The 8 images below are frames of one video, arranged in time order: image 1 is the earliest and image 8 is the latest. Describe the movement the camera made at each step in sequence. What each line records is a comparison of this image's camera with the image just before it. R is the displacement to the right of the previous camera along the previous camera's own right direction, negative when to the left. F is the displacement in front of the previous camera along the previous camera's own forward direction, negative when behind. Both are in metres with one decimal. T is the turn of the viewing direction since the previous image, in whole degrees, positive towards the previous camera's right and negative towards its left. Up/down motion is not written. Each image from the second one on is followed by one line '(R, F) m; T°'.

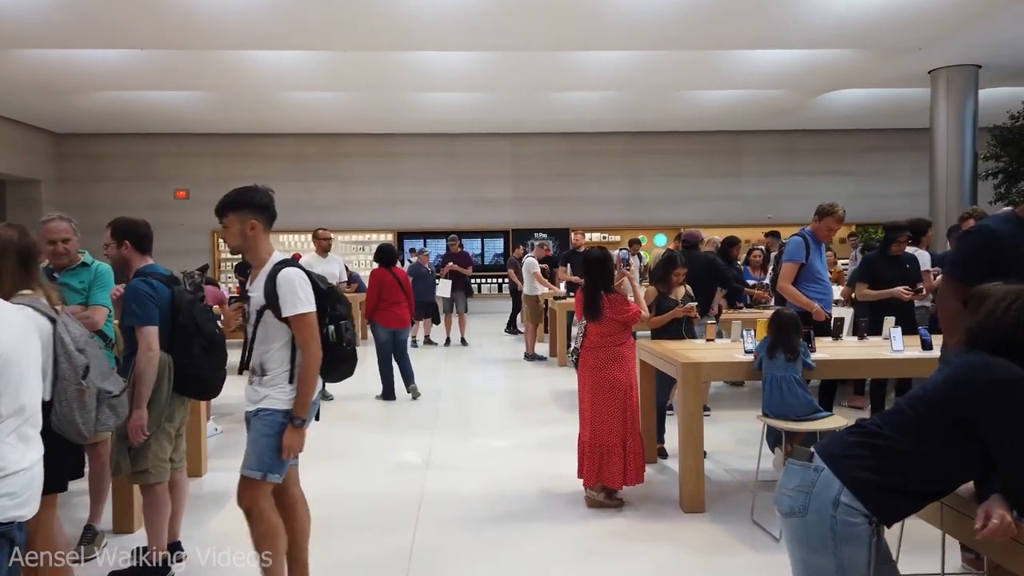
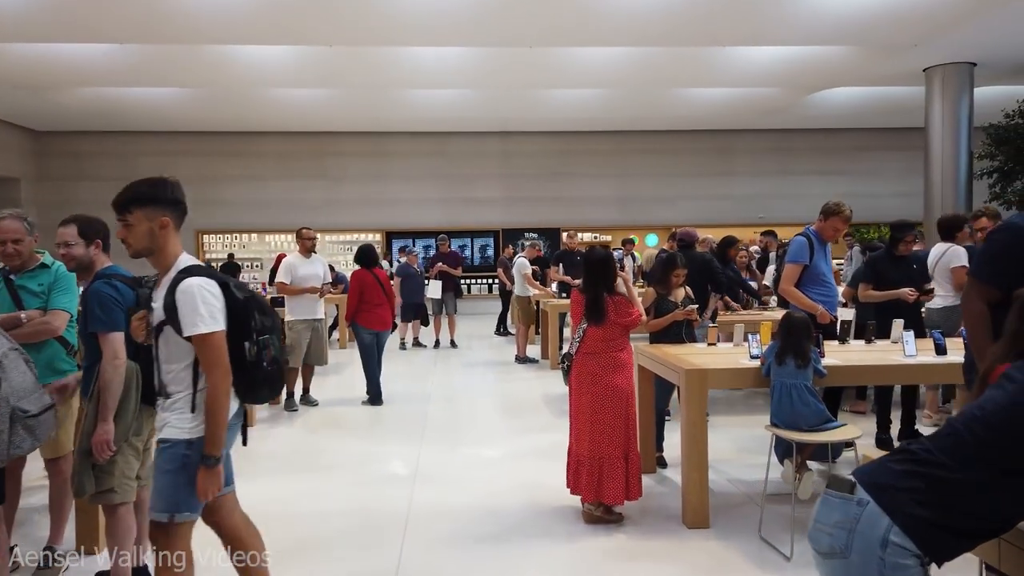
(0.0, +0.2) m; +1°
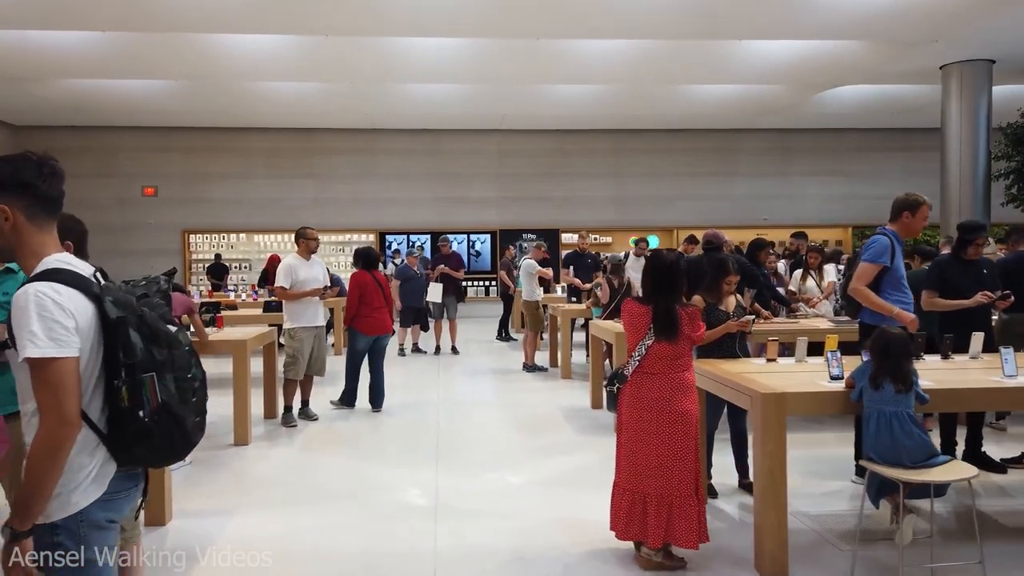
(-0.2, +0.4) m; +1°
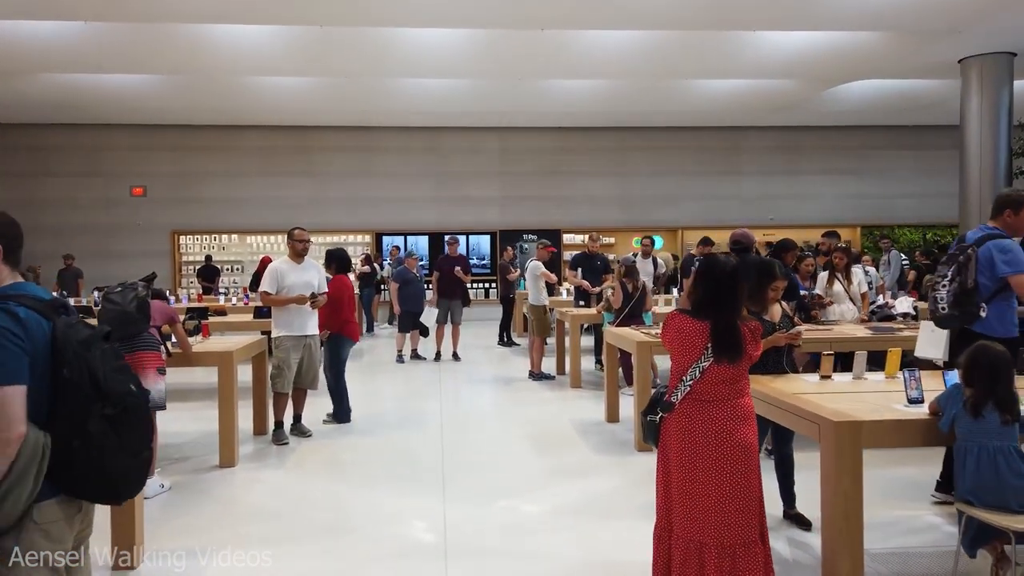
(-0.1, +0.4) m; 0°
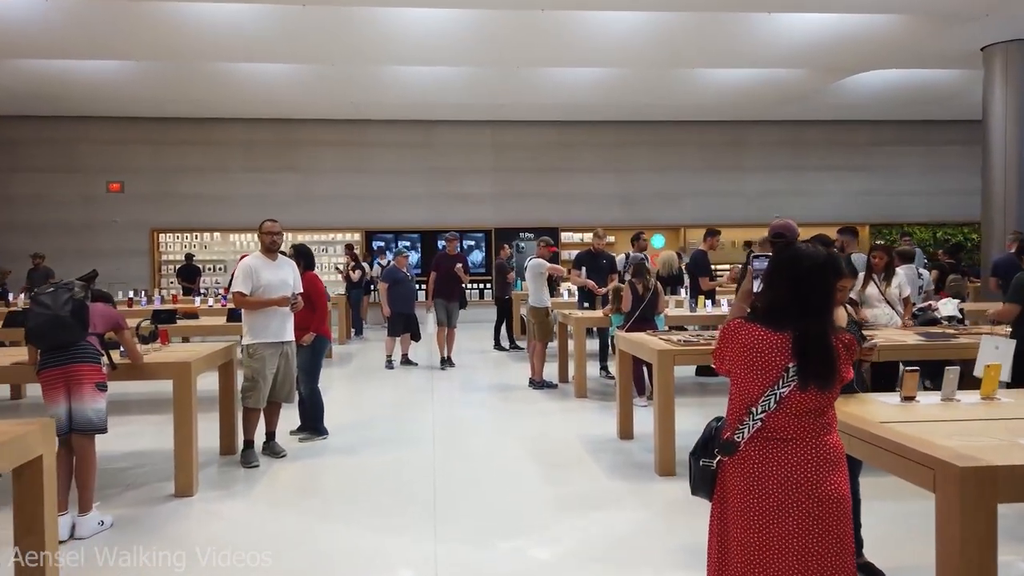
(0.0, +0.6) m; 0°
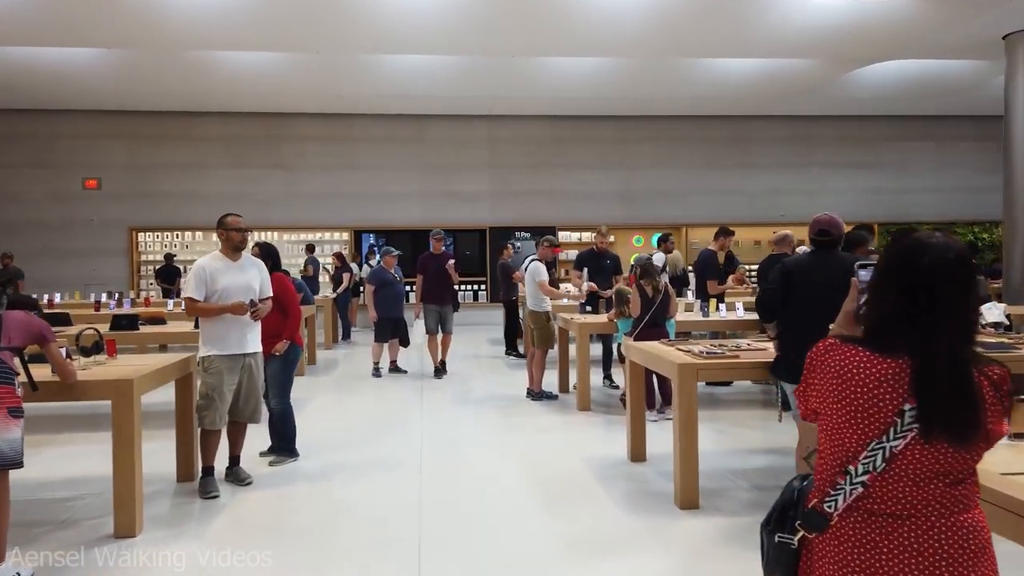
(0.0, +0.5) m; 0°
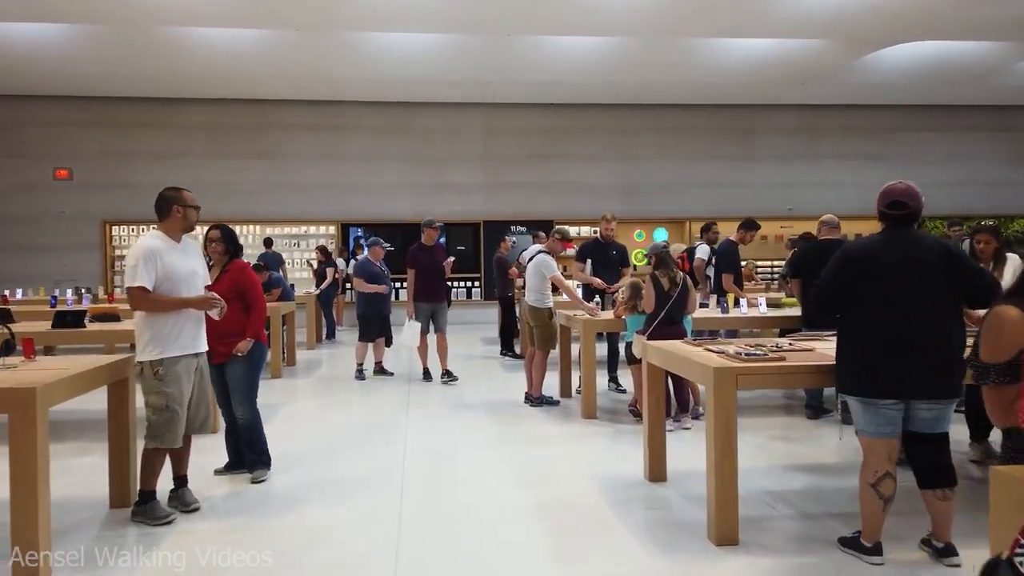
(0.0, +0.6) m; 0°
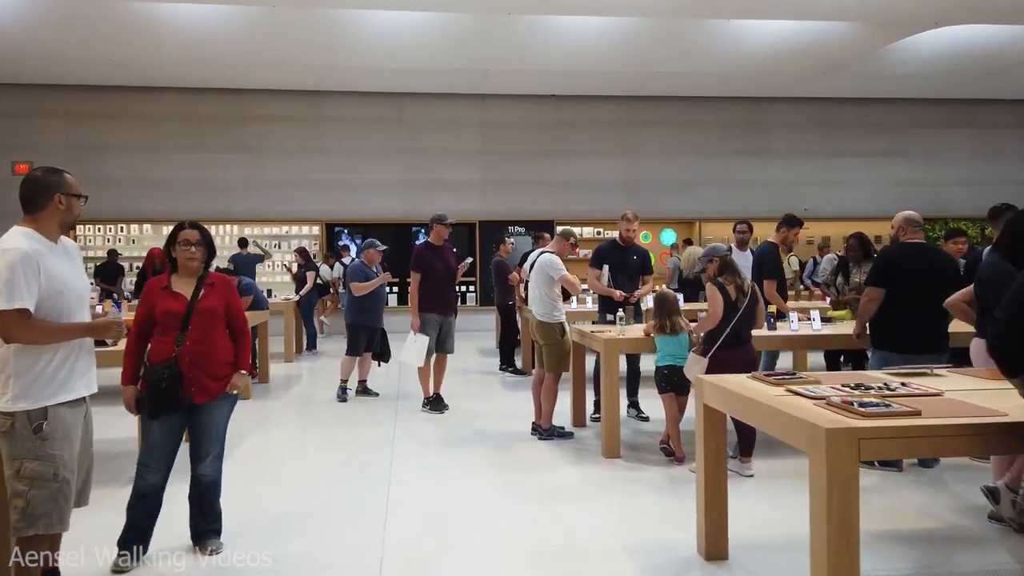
(-0.1, +0.8) m; +1°
